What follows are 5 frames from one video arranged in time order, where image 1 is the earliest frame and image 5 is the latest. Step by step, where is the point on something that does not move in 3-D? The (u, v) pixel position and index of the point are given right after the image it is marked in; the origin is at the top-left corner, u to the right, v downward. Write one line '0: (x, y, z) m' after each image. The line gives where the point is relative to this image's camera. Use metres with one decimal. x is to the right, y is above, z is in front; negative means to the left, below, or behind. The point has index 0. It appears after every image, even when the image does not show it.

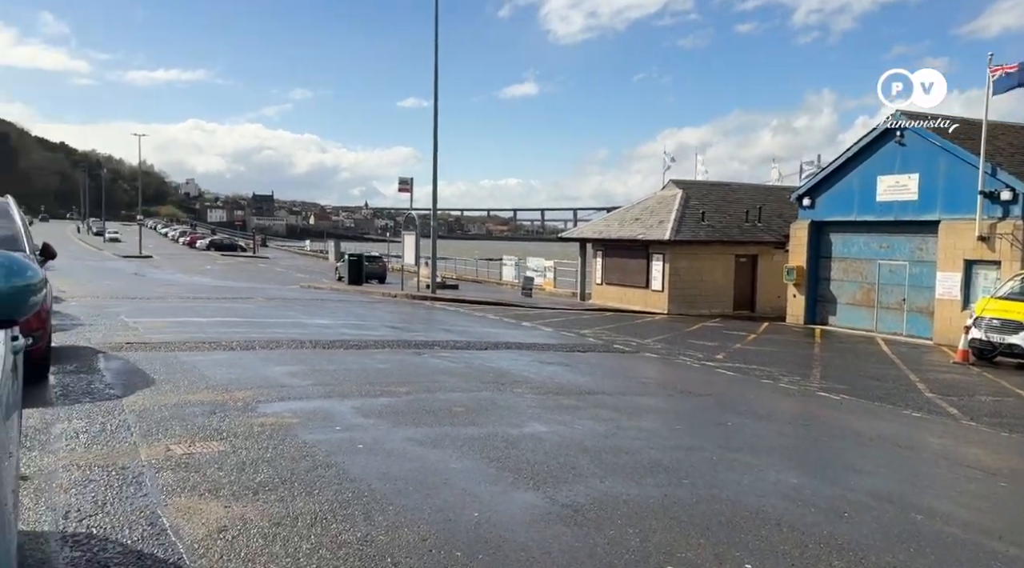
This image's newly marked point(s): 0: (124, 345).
0: (-5.2, -0.8, +10.5) m
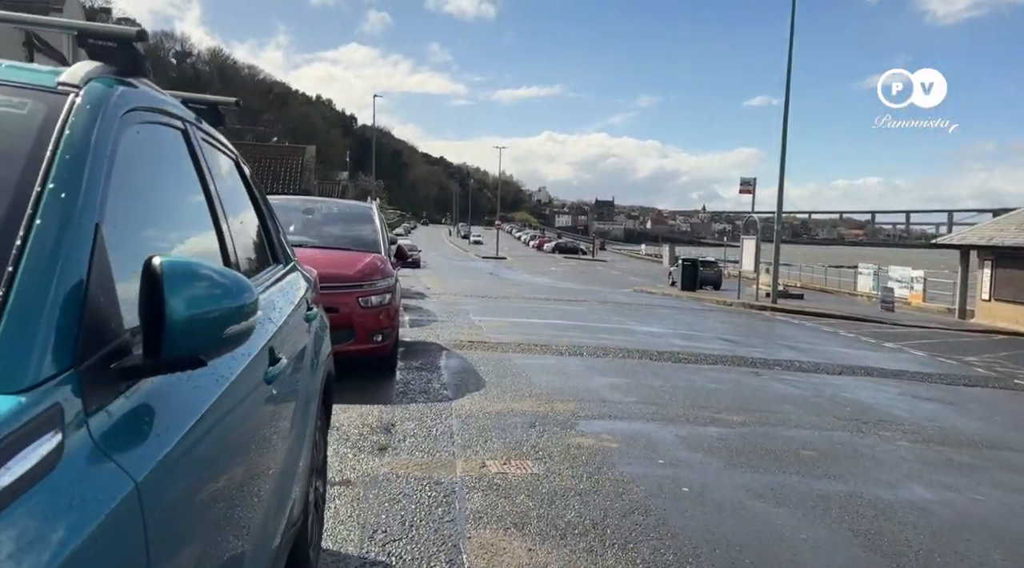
0: (-0.7, -0.8, +10.9) m
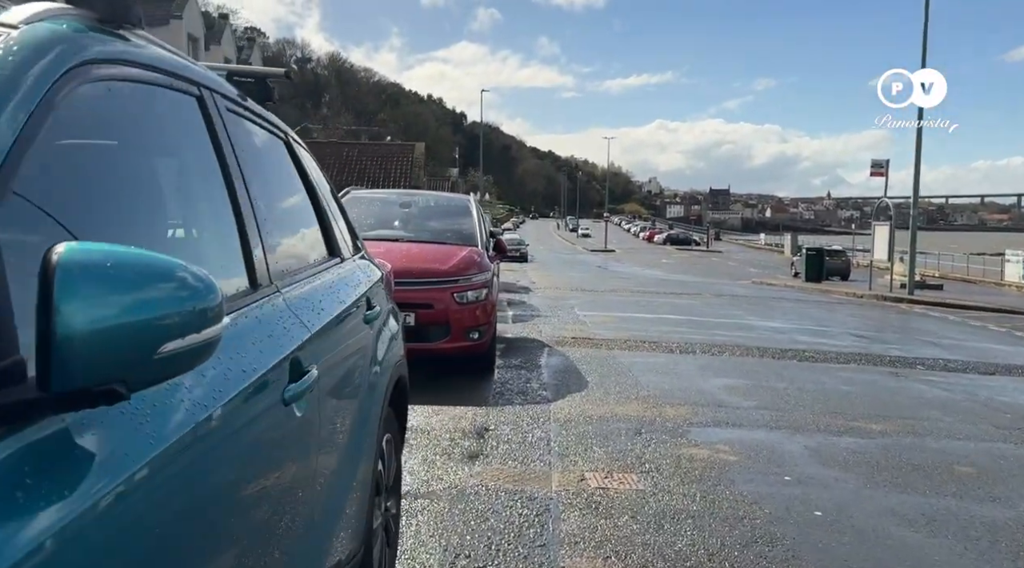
0: (+0.7, -0.7, +10.4) m
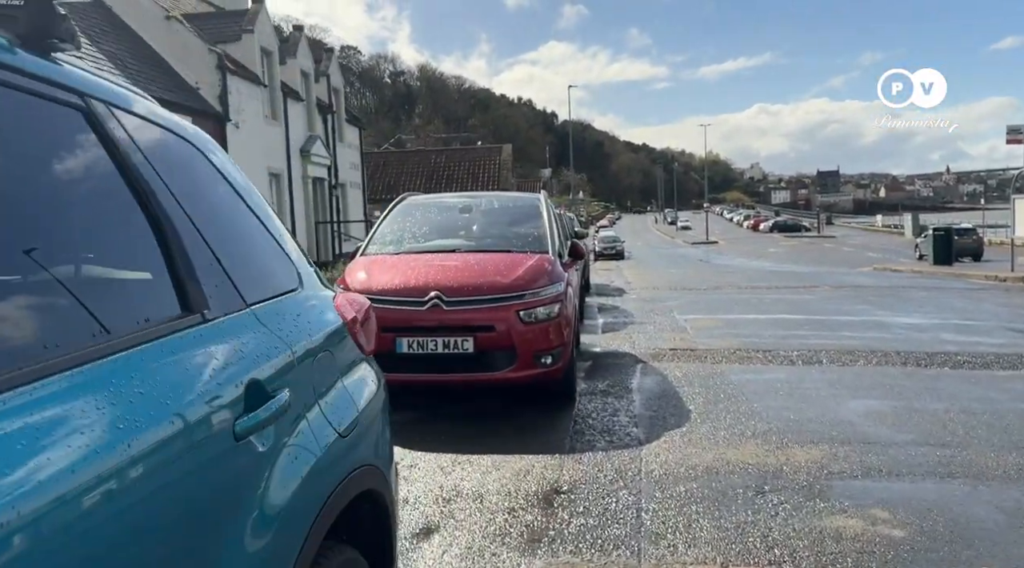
0: (+1.8, -0.8, +9.0) m
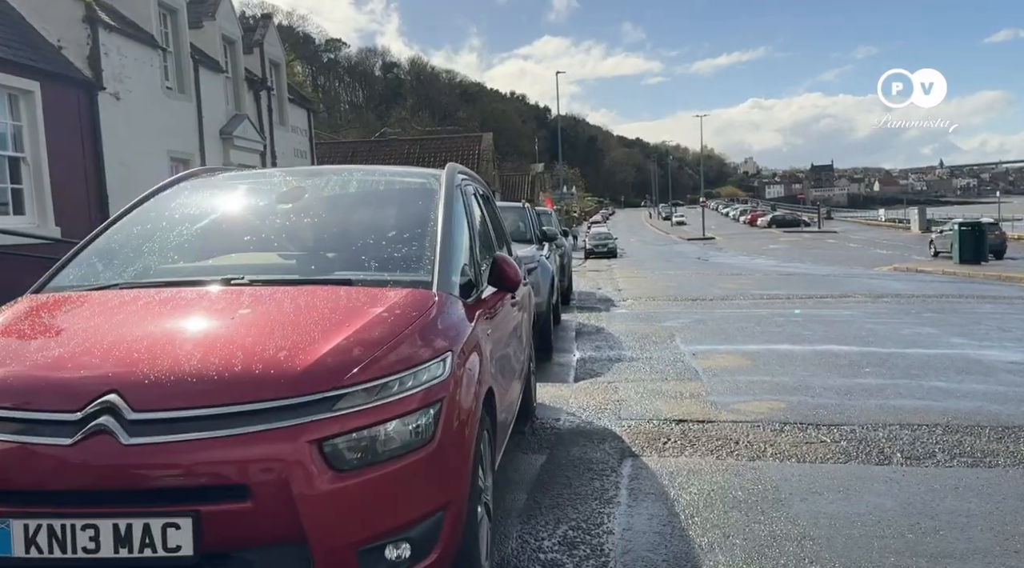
0: (+1.1, -1.0, +5.6) m
